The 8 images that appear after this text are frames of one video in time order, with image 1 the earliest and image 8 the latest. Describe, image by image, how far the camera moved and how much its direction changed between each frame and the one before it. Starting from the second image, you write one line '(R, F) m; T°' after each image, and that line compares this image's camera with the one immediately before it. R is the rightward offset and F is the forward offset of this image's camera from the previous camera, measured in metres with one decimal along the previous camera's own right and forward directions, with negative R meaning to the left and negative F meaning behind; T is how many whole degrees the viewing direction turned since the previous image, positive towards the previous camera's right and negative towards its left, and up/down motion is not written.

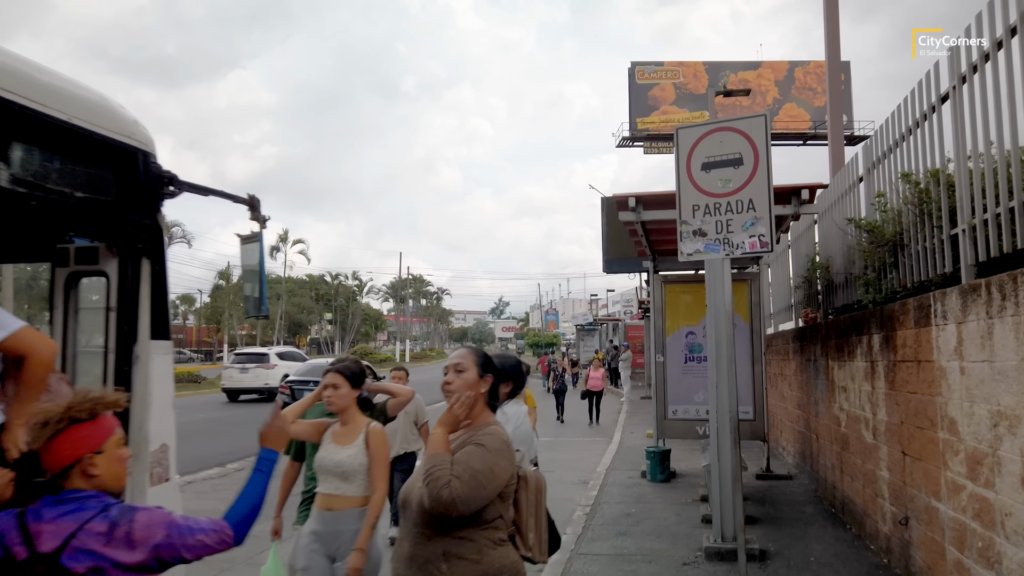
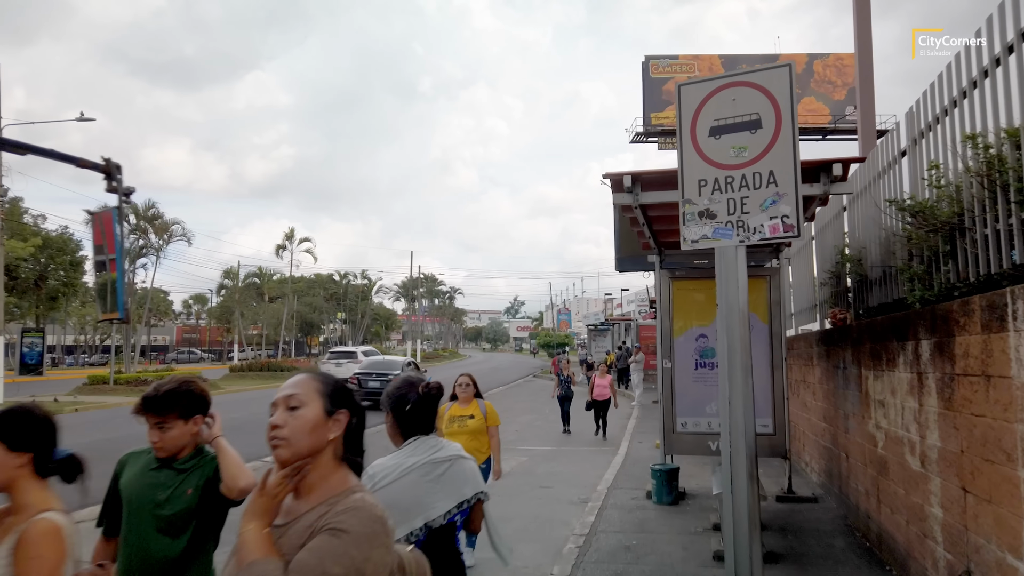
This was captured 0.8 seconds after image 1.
(+0.3, +1.0) m; -1°
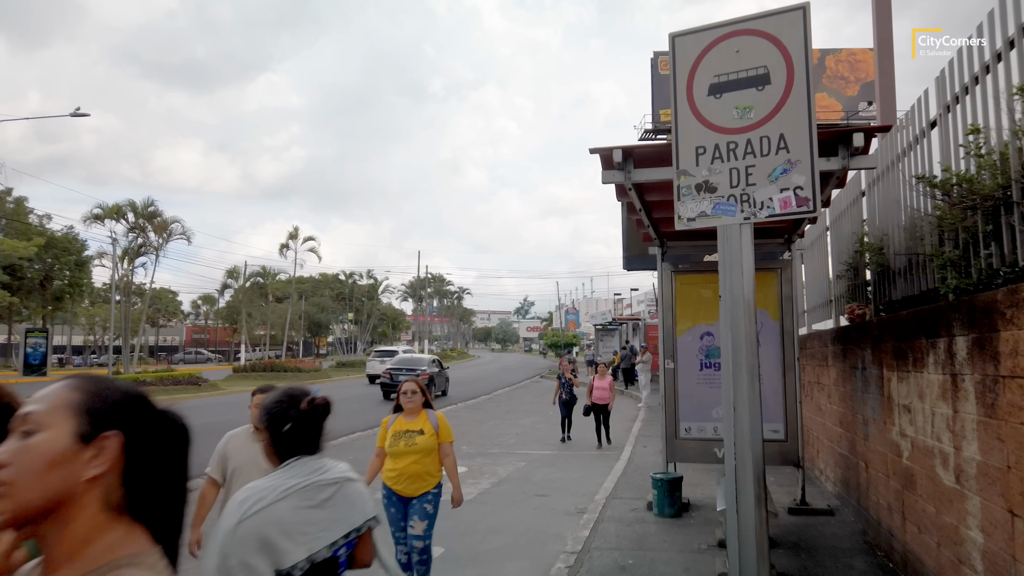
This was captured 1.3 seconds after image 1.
(+0.2, +0.6) m; -1°
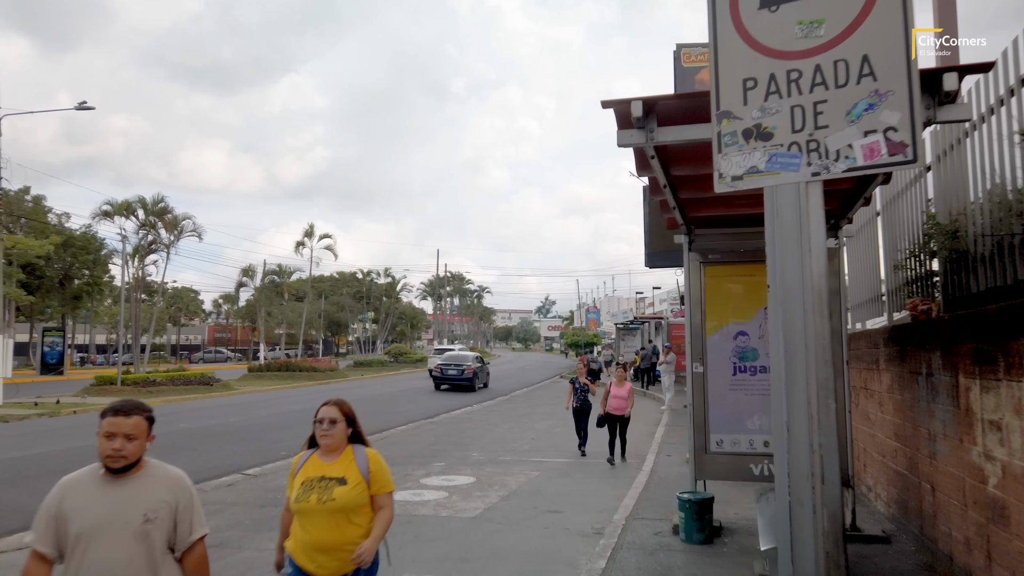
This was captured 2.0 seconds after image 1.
(+0.1, +0.9) m; -2°
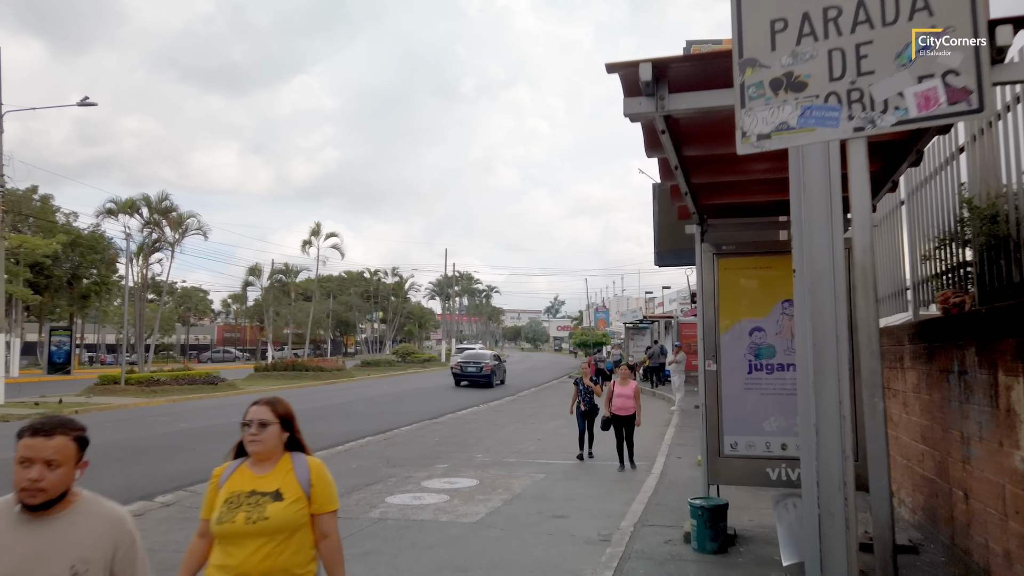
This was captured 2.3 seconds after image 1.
(+0.1, +0.4) m; -1°
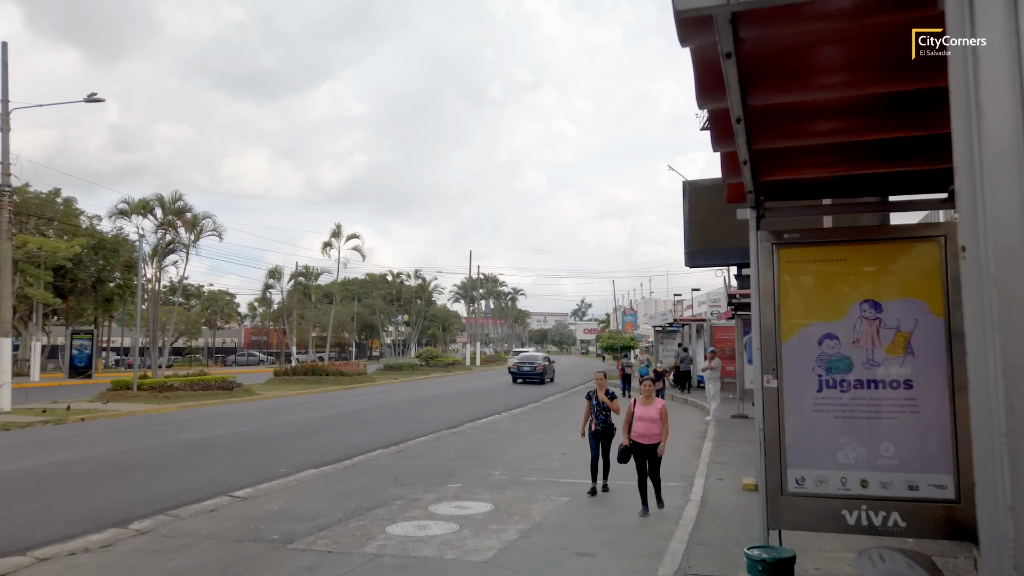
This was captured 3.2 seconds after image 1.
(+0.1, +1.1) m; -2°
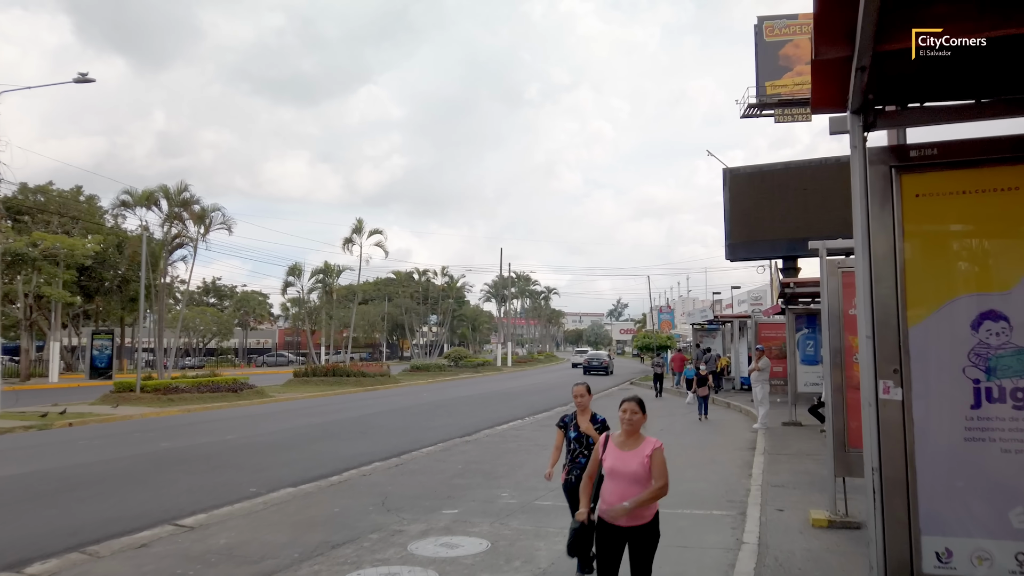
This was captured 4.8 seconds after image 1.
(+0.3, +1.9) m; -3°
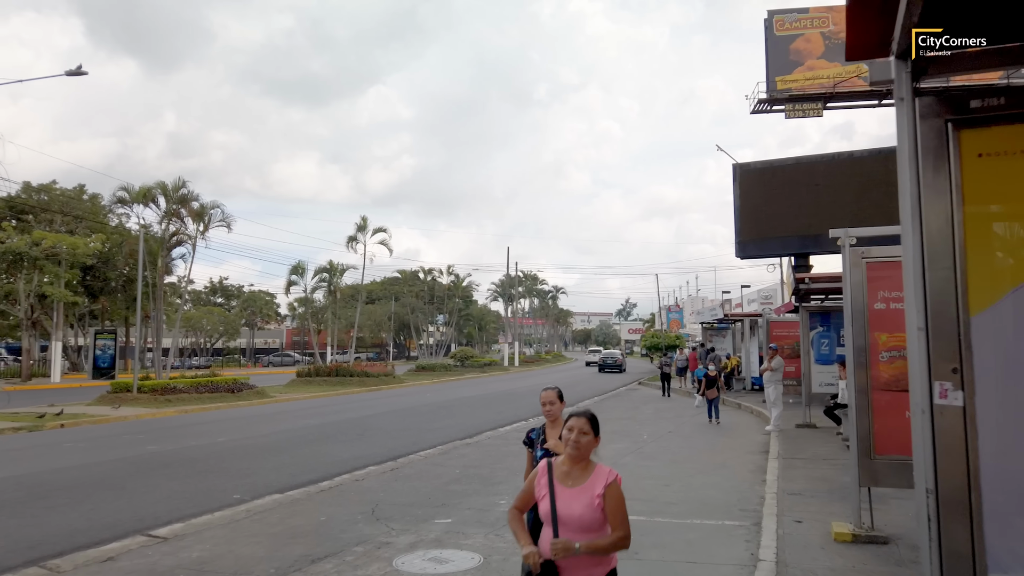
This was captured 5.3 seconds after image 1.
(+0.1, +0.6) m; -1°
